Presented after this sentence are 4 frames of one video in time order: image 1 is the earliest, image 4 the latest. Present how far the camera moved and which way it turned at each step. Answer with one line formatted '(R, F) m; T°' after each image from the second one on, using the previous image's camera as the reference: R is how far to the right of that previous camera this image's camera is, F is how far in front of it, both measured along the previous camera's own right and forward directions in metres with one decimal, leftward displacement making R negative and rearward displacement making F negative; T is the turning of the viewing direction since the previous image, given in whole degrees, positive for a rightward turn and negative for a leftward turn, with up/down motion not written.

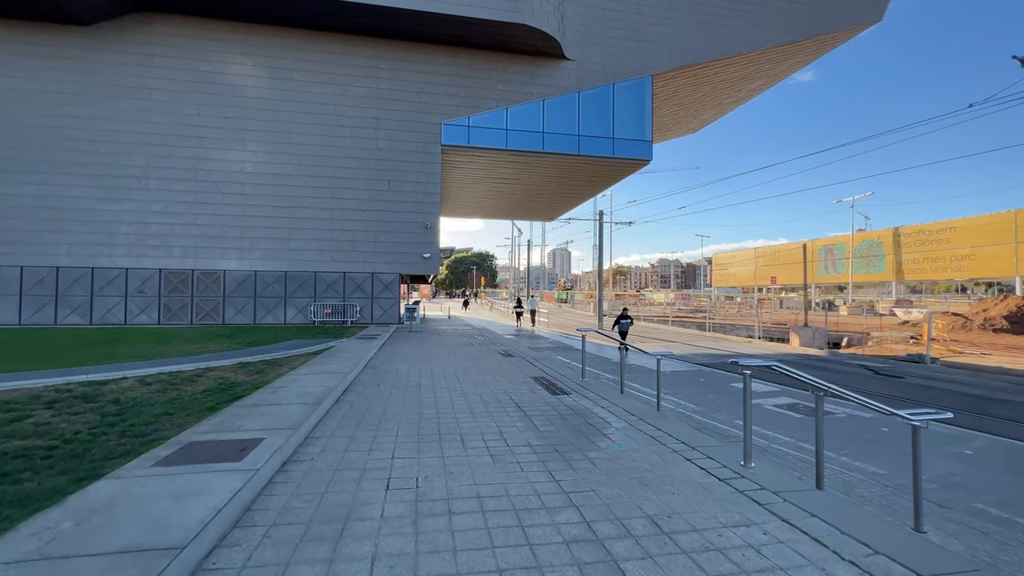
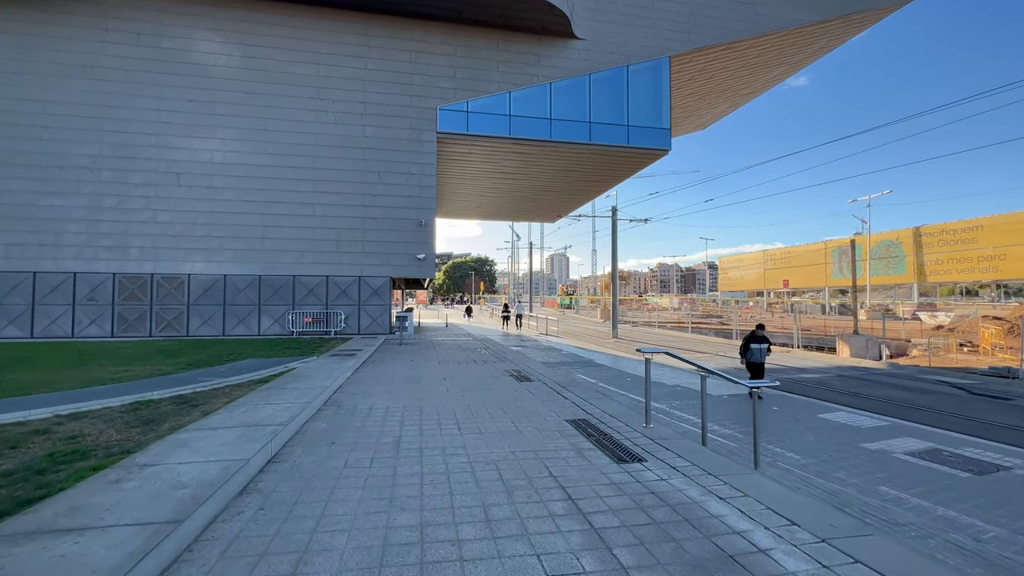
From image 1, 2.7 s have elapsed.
(-0.4, +2.8) m; 0°
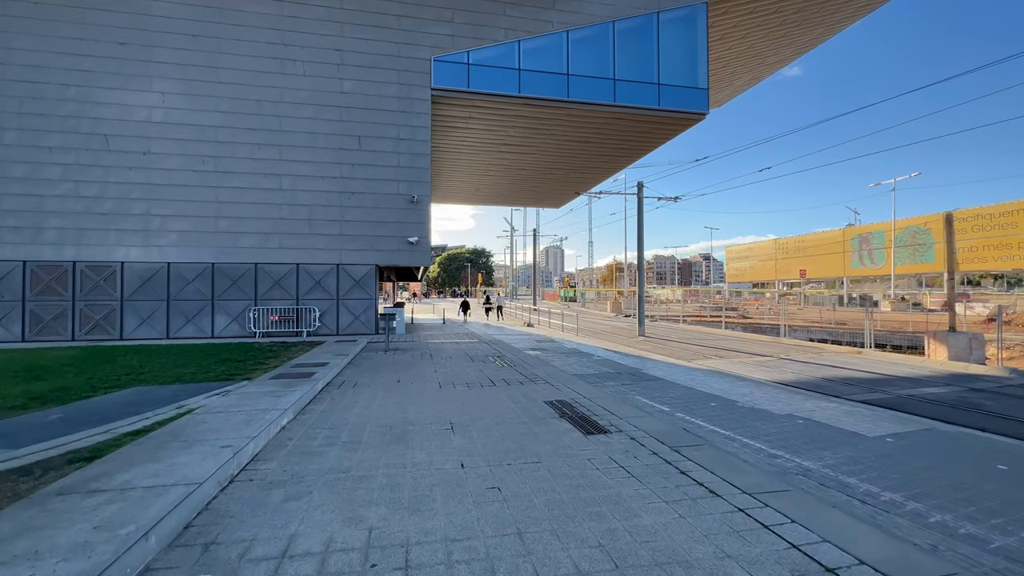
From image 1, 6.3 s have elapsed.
(-0.7, +3.8) m; +1°
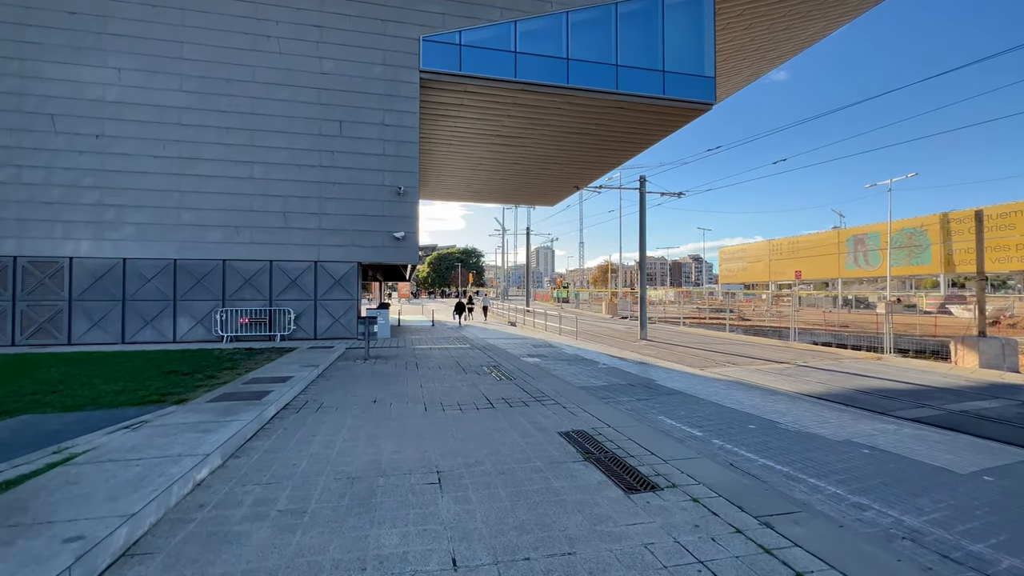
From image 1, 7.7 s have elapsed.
(-0.2, +1.4) m; +1°
